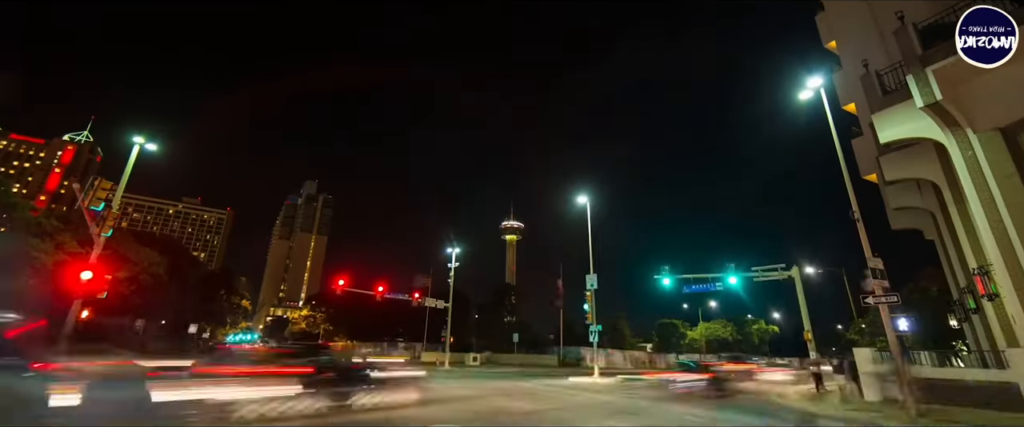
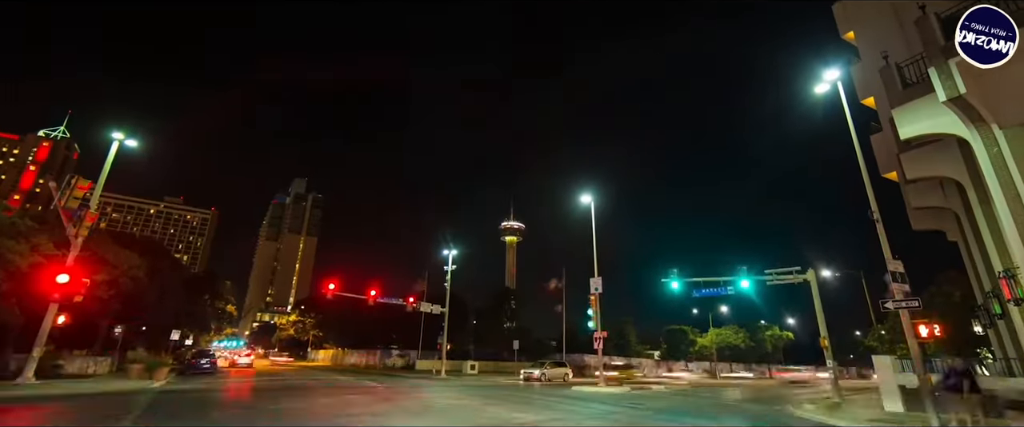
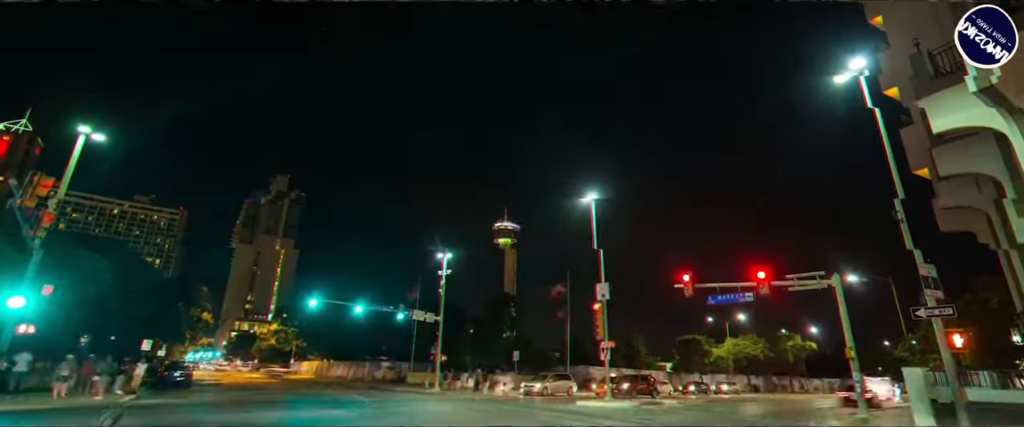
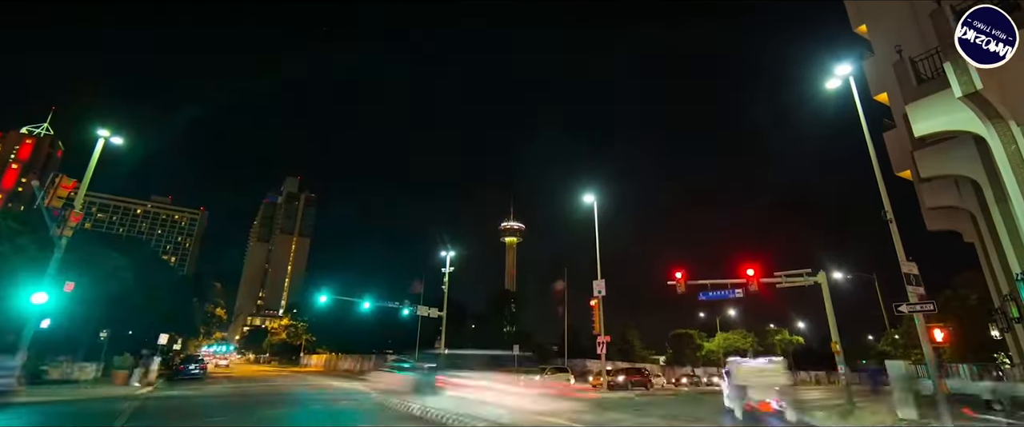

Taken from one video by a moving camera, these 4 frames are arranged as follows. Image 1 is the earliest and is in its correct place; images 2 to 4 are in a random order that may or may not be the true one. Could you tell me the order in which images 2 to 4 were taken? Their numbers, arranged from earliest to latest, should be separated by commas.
2, 4, 3
